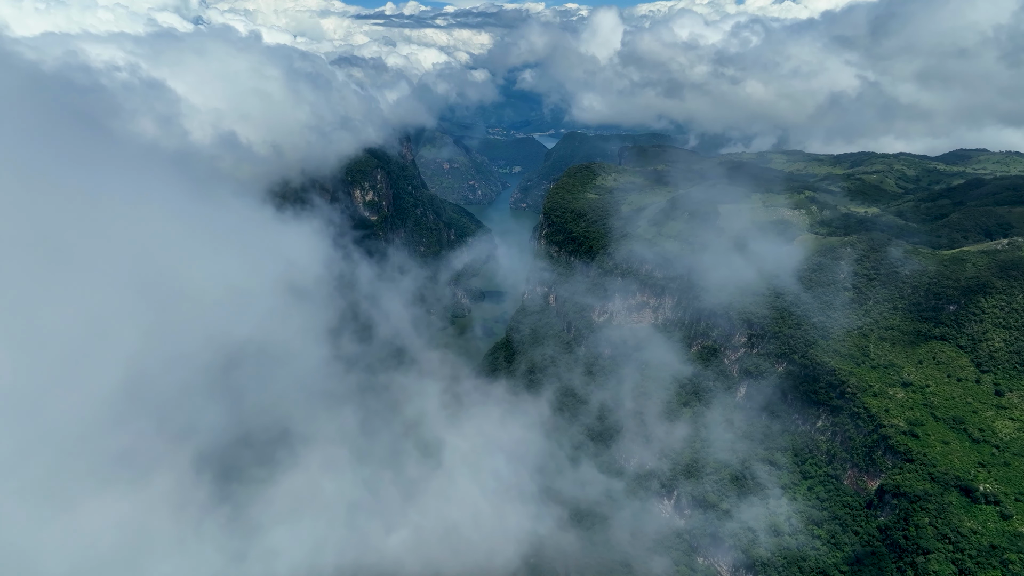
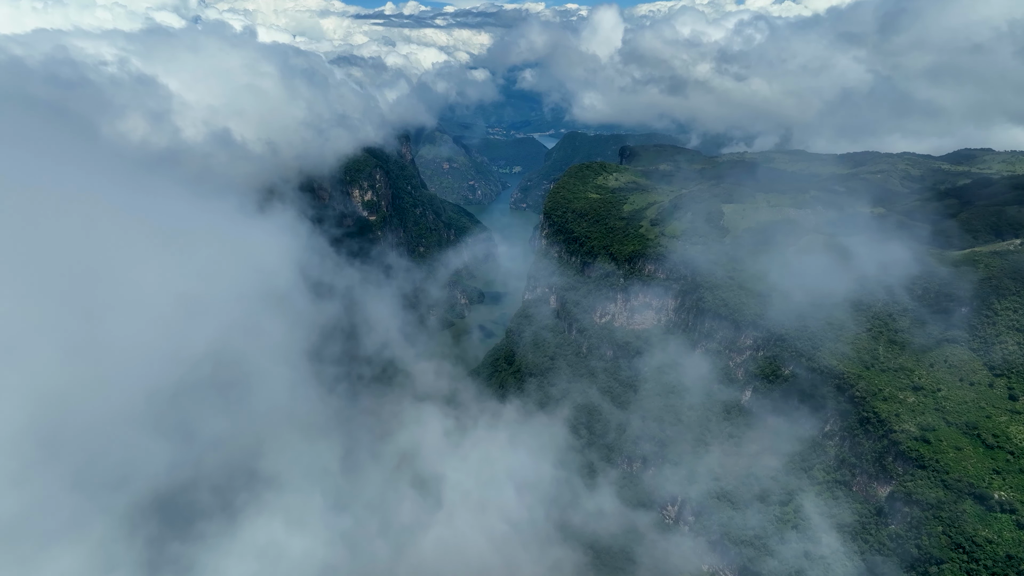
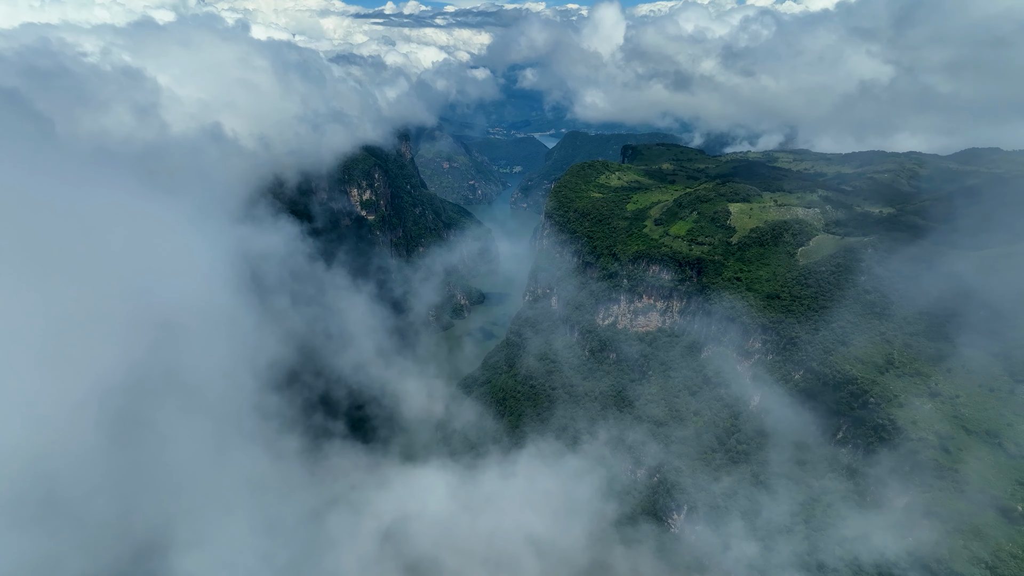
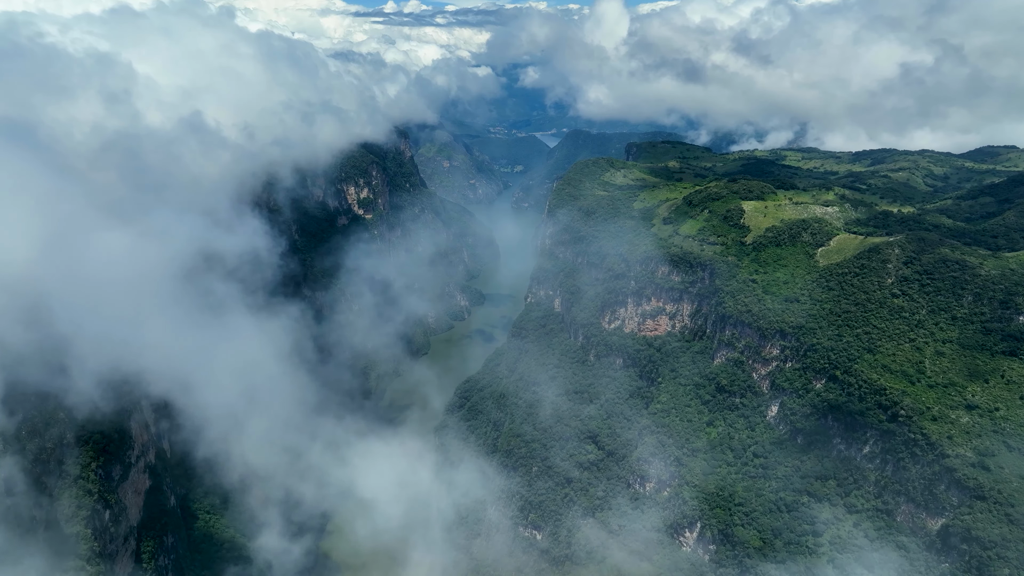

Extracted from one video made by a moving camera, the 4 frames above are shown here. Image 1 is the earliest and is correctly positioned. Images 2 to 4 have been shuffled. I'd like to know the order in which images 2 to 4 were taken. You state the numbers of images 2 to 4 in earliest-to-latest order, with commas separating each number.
2, 3, 4
